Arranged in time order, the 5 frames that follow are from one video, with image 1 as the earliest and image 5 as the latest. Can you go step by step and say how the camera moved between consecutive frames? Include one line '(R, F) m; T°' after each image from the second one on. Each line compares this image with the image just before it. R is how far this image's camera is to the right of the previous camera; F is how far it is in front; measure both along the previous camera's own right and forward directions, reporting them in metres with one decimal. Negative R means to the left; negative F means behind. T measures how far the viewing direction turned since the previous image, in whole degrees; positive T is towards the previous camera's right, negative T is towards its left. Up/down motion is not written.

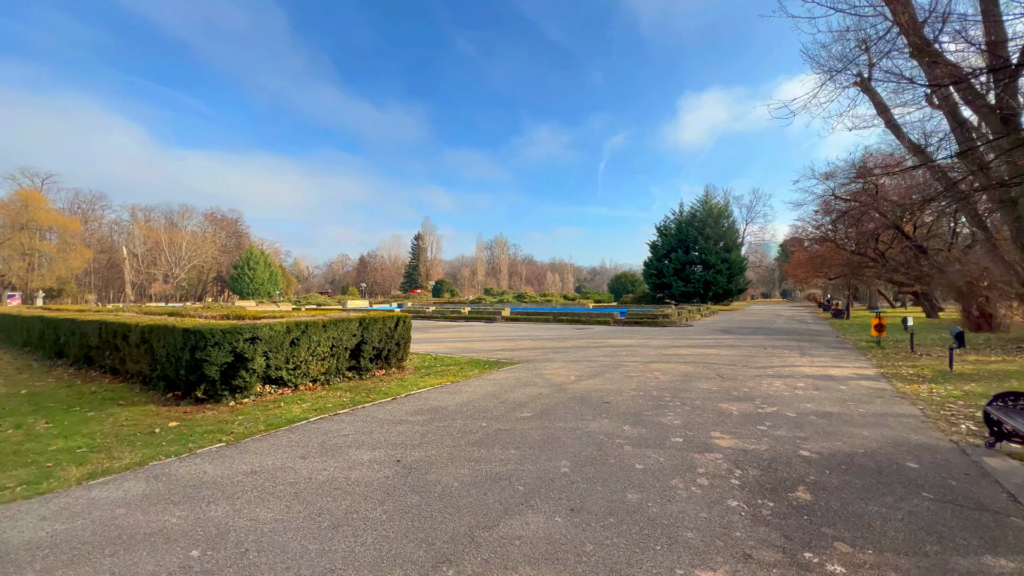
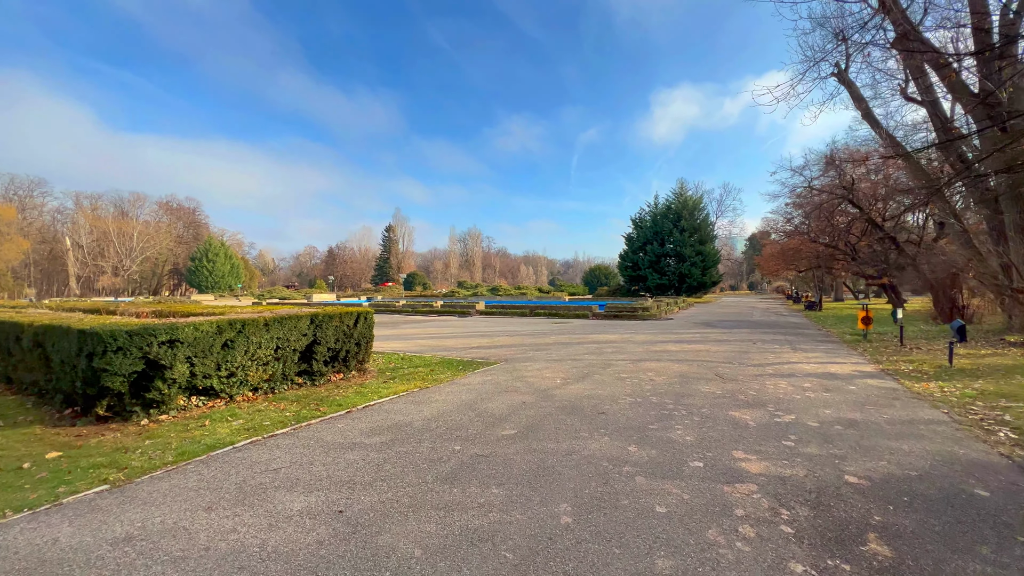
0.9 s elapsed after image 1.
(-0.1, +1.0) m; +4°
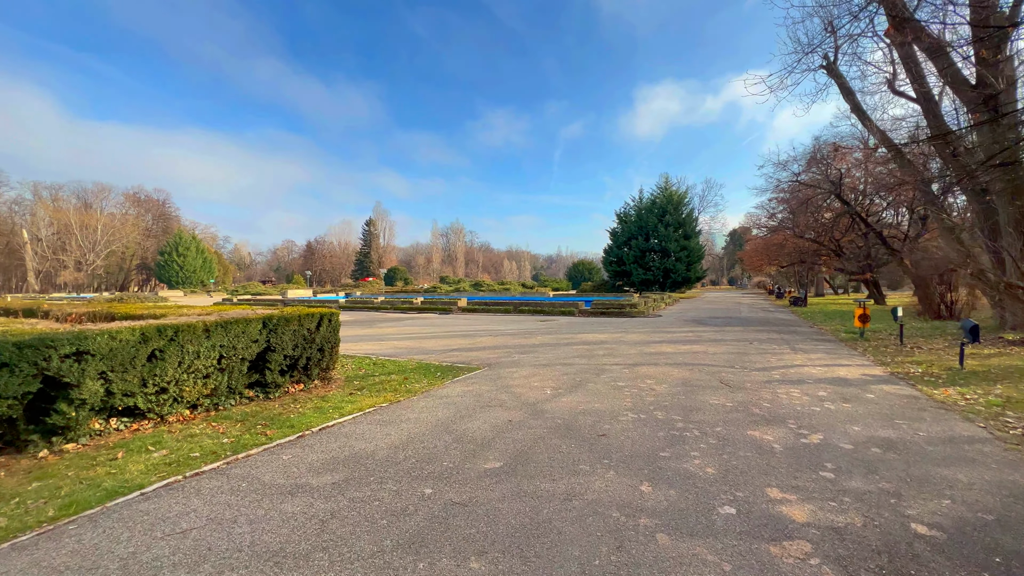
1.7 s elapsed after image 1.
(0.0, +0.8) m; +2°
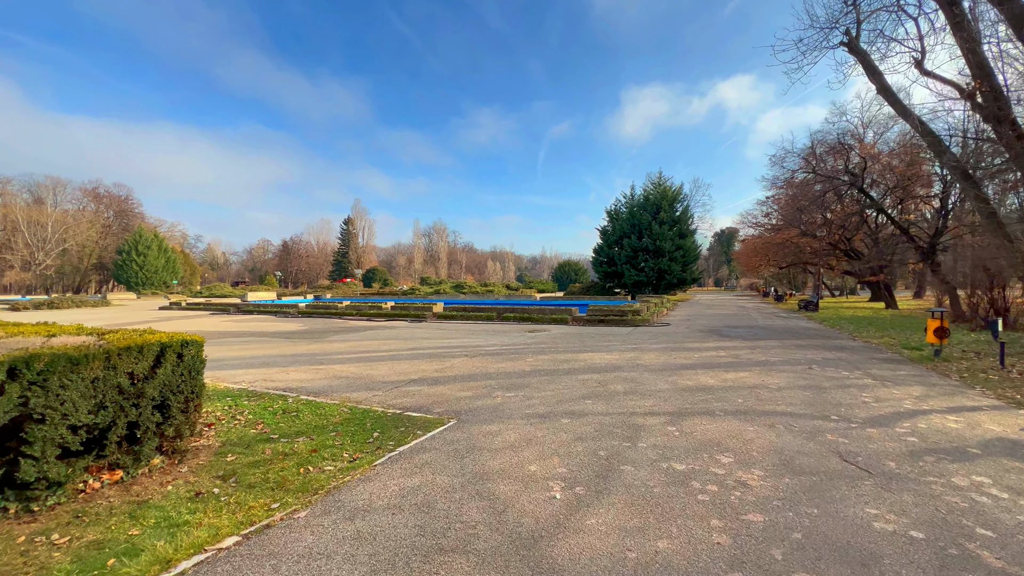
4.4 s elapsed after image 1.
(0.0, +2.9) m; +2°
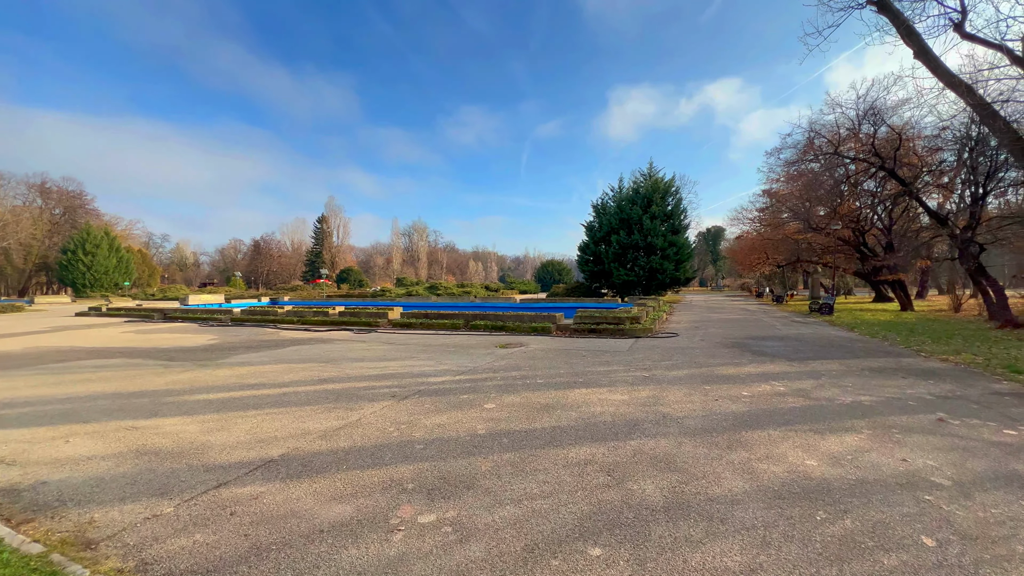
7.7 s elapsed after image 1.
(+0.5, +3.3) m; +2°
